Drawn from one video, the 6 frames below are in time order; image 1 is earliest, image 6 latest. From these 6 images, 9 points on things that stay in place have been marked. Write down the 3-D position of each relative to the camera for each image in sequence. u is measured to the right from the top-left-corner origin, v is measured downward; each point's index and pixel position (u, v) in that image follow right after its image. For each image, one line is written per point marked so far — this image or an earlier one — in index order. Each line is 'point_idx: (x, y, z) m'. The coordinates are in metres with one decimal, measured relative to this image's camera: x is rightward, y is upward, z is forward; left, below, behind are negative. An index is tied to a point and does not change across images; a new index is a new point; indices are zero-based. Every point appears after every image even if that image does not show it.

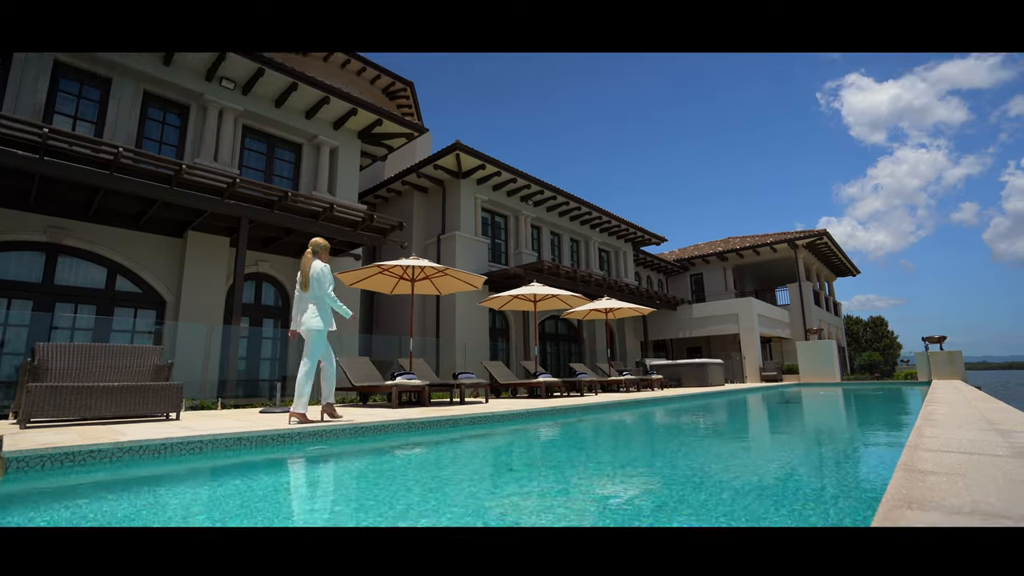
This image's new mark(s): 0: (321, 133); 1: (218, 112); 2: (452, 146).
0: (-4.7, +3.8, +12.6) m
1: (-6.2, +3.7, +10.9) m
2: (-1.7, +4.0, +14.5) m
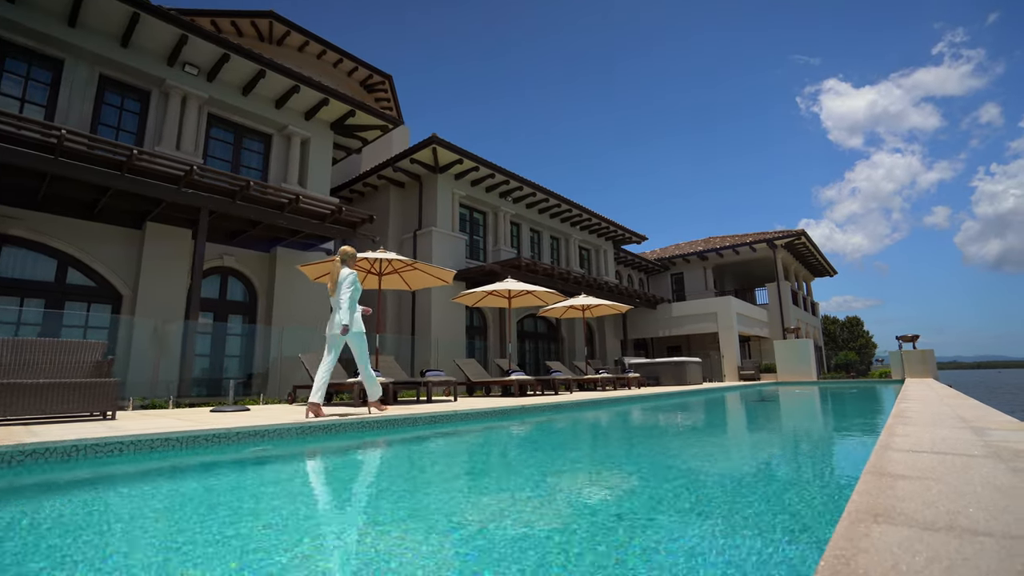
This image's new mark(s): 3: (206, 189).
0: (-5.2, +3.9, +12.2) m
1: (-6.7, +3.9, +10.4) m
2: (-2.3, +4.1, +14.2) m
3: (-5.4, +1.7, +9.0) m
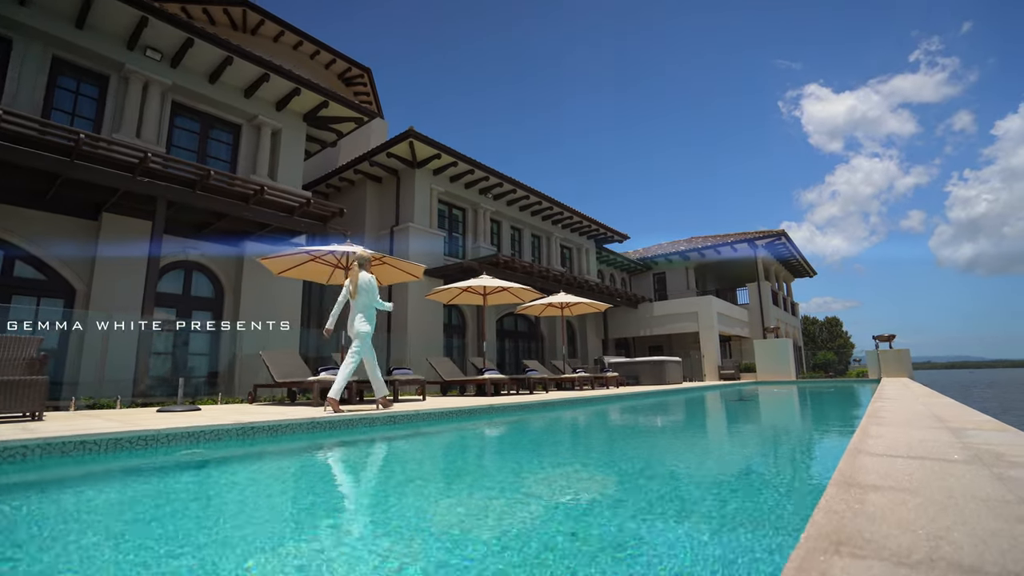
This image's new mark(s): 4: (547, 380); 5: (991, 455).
0: (-5.7, +4.0, +11.8) m
1: (-7.2, +4.0, +10.0) m
2: (-2.9, +4.2, +13.9) m
3: (-5.8, +1.8, +8.6) m
4: (+0.8, -2.2, +12.5) m
5: (+2.8, -1.0, +3.0) m
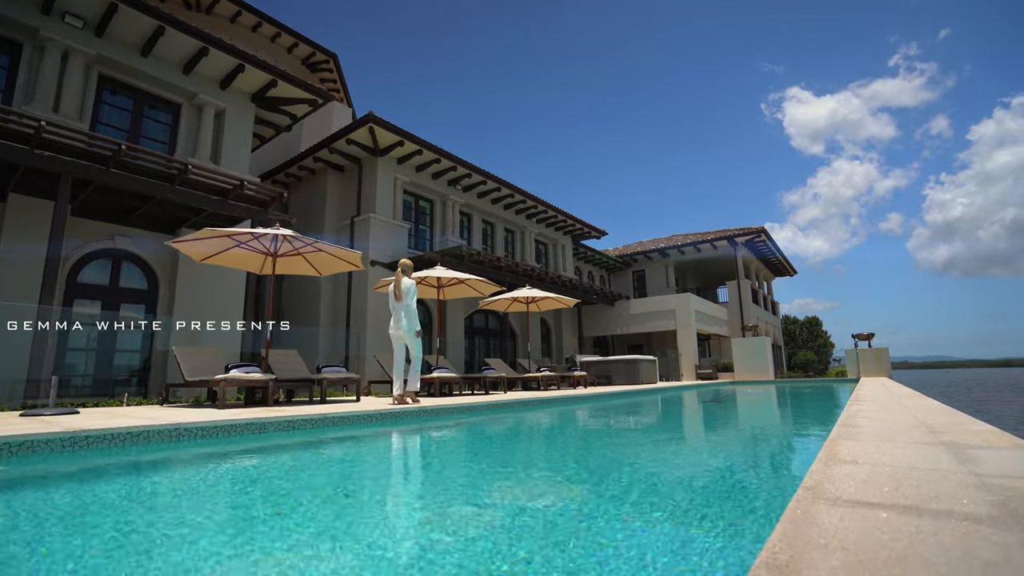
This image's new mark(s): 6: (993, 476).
0: (-6.5, +4.2, +10.9) m
1: (-8.0, +4.1, +9.1) m
2: (-3.7, +4.3, +13.1) m
3: (-6.6, +2.0, +7.7) m
4: (0.0, -2.1, +11.8) m
5: (+2.2, -0.9, +2.4) m
6: (+2.3, -0.9, +2.5) m
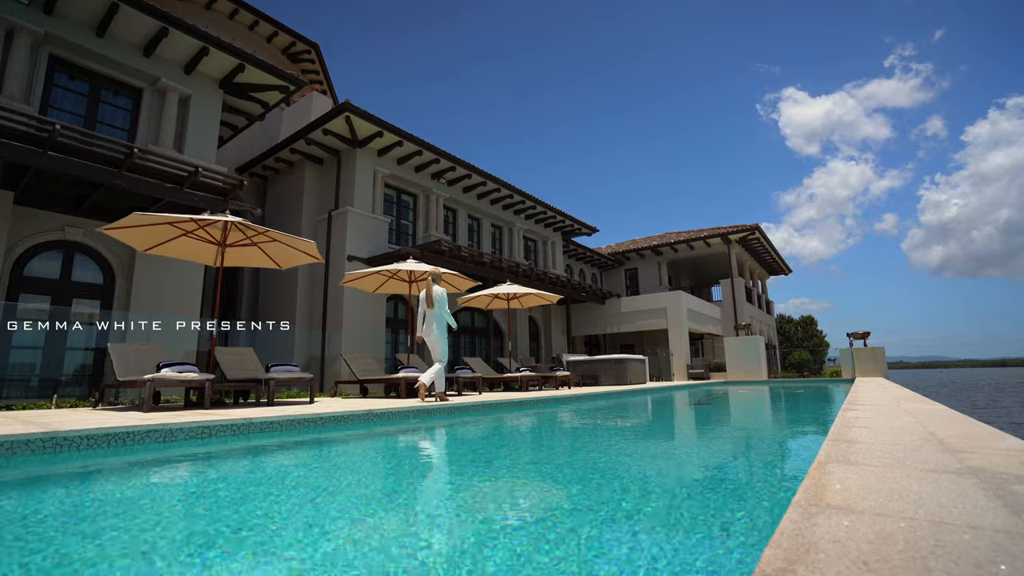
0: (-7.0, +4.3, +10.3) m
1: (-8.4, +4.2, +8.5) m
2: (-4.2, +4.4, +12.5) m
3: (-7.0, +2.1, +7.1) m
4: (-0.4, -2.0, +11.2) m
5: (+1.8, -0.8, +1.9) m
6: (+2.0, -0.8, +2.0) m
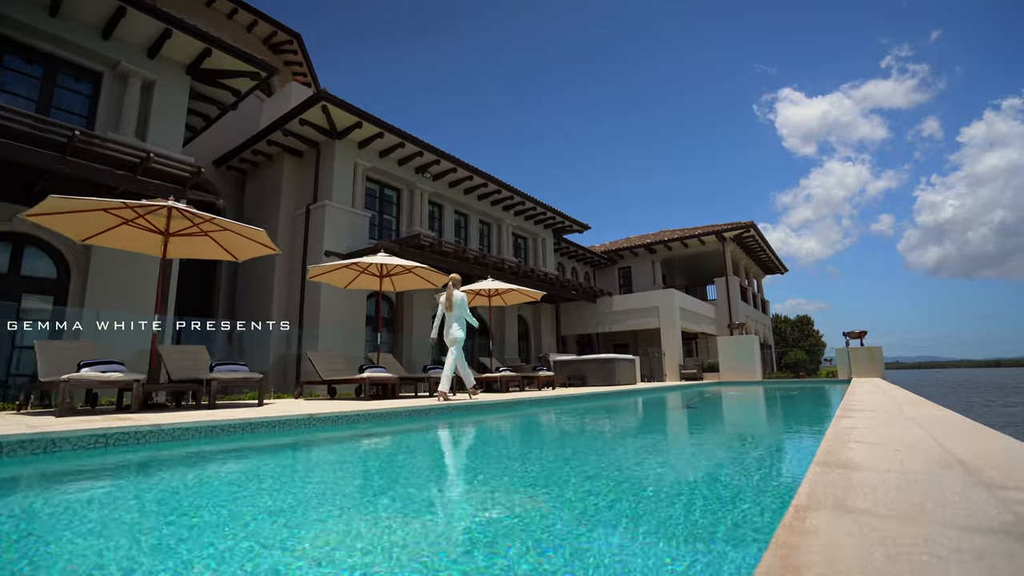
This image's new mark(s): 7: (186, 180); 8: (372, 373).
0: (-7.3, +4.3, +9.8) m
1: (-8.7, +4.3, +8.0) m
2: (-4.5, +4.5, +12.0) m
3: (-7.3, +2.2, +6.6) m
4: (-0.8, -1.9, +10.7) m
5: (+1.5, -0.7, +1.4) m
6: (+1.6, -0.7, +1.5) m
7: (-5.3, +1.8, +8.5) m
8: (-2.1, -1.5, +8.7) m
